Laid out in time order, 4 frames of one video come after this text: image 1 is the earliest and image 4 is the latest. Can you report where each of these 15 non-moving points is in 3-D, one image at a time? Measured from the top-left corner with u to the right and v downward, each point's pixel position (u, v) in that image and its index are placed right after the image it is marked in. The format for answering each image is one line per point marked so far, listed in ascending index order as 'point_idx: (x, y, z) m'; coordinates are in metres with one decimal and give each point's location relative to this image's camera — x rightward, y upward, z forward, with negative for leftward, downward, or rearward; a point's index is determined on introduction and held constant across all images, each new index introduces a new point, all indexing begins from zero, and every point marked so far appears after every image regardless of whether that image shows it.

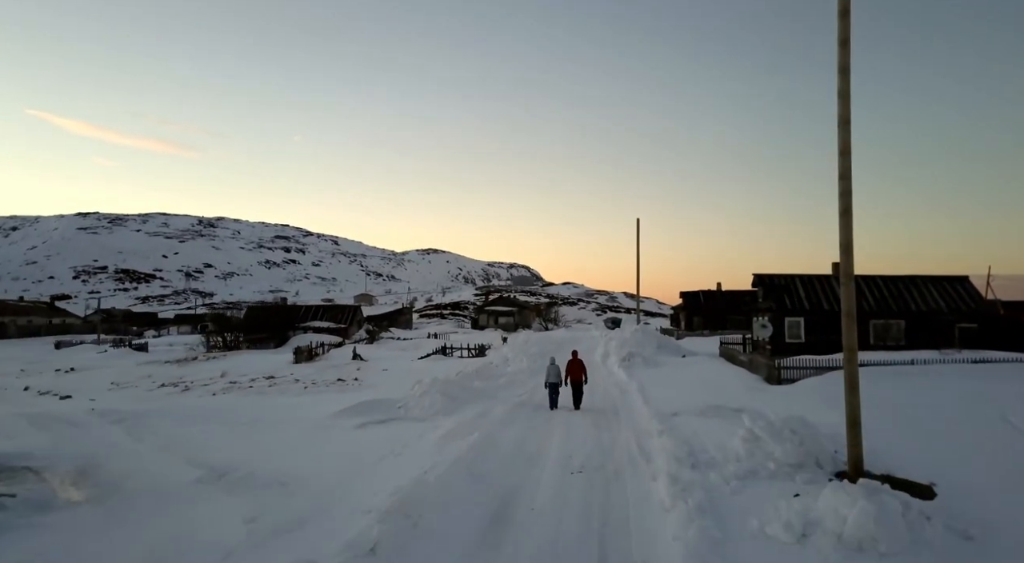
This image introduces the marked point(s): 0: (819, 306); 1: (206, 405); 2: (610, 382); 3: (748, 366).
0: (+9.2, -0.8, +18.8) m
1: (-5.9, -2.4, +12.1) m
2: (+2.5, -2.6, +16.1) m
3: (+6.3, -2.3, +16.9) m
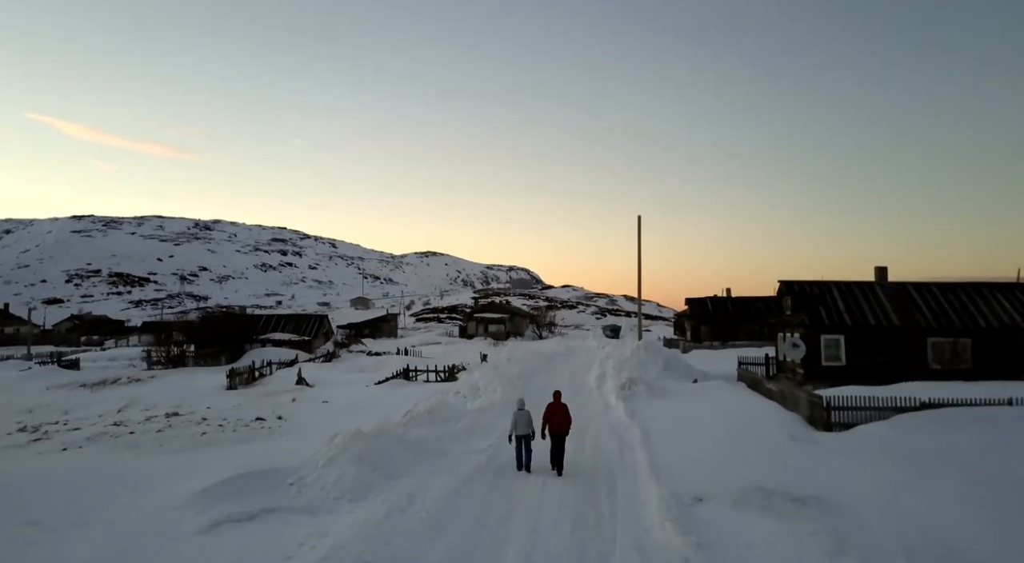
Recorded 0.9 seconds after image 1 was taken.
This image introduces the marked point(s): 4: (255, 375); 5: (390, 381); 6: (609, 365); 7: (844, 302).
0: (+8.5, -1.0, +15.3) m
1: (-6.6, -2.6, +8.6) m
2: (+1.8, -2.8, +12.6) m
3: (+5.7, -2.5, +13.4) m
4: (-7.7, -2.8, +18.8) m
5: (-3.3, -2.8, +17.3) m
6: (+3.0, -2.6, +19.5) m
7: (+8.4, -0.5, +16.0) m
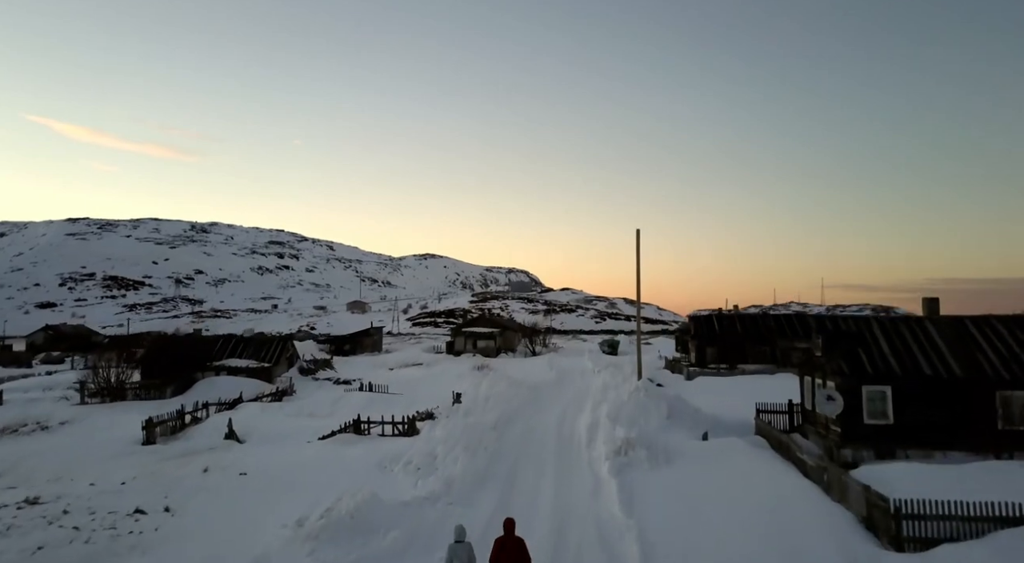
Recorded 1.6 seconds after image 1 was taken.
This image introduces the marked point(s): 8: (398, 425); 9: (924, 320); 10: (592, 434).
0: (+7.9, -1.7, +12.3) m
1: (-7.2, -3.3, +5.6) m
2: (+1.2, -3.6, +9.6) m
3: (+5.1, -3.2, +10.4) m
4: (-8.3, -3.6, +15.8) m
5: (-4.0, -3.5, +14.4) m
6: (+2.4, -3.4, +16.6) m
7: (+7.8, -1.3, +13.0) m
8: (-2.7, -3.4, +14.9) m
9: (+8.9, -0.8, +13.6) m
10: (+1.8, -3.6, +14.7) m
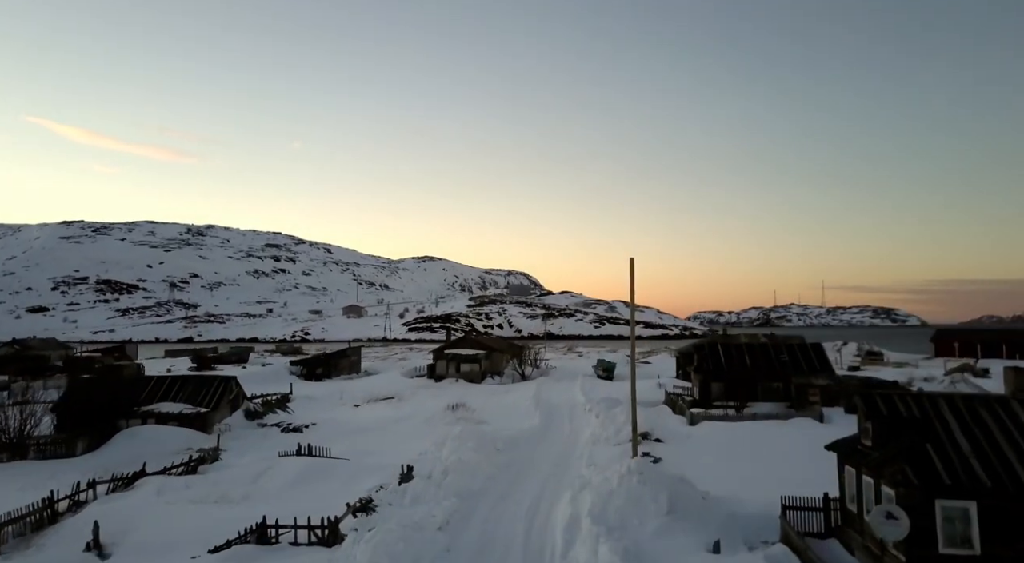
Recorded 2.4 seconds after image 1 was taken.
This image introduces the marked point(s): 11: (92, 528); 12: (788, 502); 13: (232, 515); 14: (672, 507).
0: (+7.0, -2.8, +8.9) m
1: (-8.0, -4.4, +2.1) m
2: (+0.3, -4.7, +6.1) m
3: (+4.2, -4.3, +7.0) m
4: (-9.2, -4.7, +12.4) m
5: (-4.8, -4.6, +10.9) m
6: (+1.5, -4.5, +13.1) m
7: (+6.9, -2.4, +9.6) m
8: (-3.5, -4.5, +11.5) m
9: (+8.0, -1.9, +10.1) m
10: (+1.0, -4.7, +11.2) m
11: (-7.8, -4.6, +11.8) m
12: (+5.3, -4.2, +12.1) m
13: (-5.7, -4.8, +13.0) m
14: (+3.1, -4.4, +12.3) m
